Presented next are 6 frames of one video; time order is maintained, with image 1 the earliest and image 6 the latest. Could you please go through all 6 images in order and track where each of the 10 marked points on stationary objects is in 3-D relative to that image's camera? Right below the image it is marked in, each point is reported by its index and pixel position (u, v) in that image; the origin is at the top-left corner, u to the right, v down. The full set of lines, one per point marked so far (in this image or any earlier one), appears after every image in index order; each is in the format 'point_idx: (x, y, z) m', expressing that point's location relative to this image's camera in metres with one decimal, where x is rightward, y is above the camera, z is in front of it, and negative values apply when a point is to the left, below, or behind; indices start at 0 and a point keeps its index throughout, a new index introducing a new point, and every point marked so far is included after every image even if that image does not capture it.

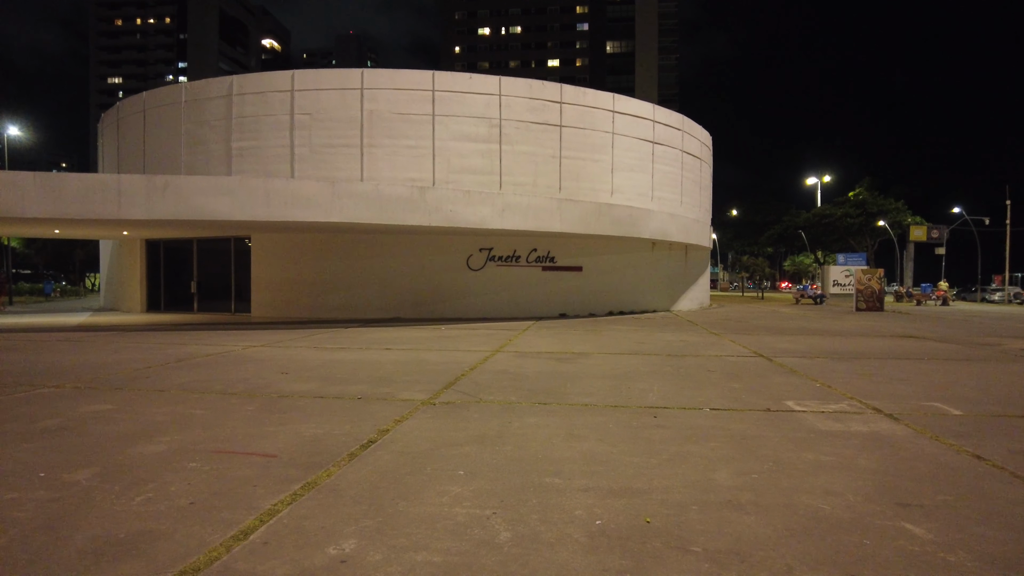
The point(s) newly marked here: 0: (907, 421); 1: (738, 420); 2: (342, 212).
0: (+3.6, -1.2, +6.1) m
1: (+2.0, -1.2, +6.0) m
2: (-4.5, +2.0, +17.3) m
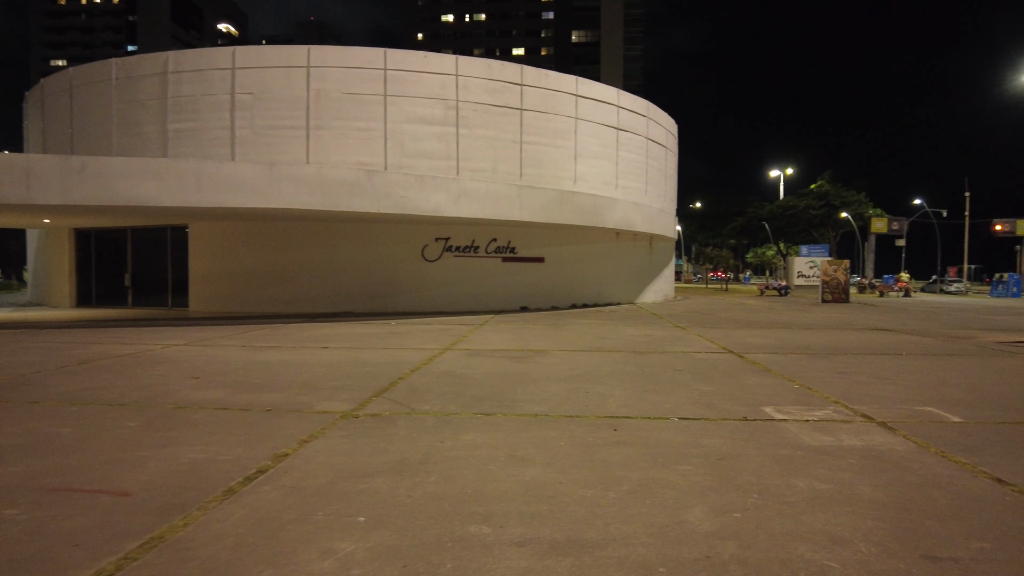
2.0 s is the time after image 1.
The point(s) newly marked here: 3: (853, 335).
0: (+3.1, -1.1, +5.2) m
1: (+1.5, -1.1, +5.1) m
2: (-5.5, +2.2, +16.0) m
3: (+6.9, -0.9, +13.4) m
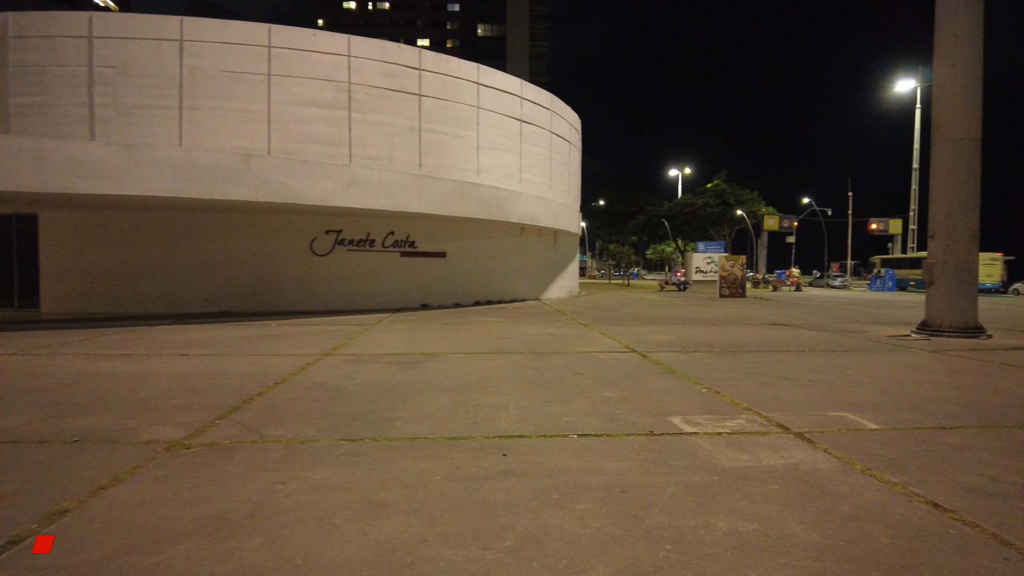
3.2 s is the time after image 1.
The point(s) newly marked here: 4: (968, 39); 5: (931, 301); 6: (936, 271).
0: (+2.2, -1.1, +4.7) m
1: (+0.7, -1.1, +4.4) m
2: (-7.8, +2.2, +14.2) m
3: (+4.8, -0.9, +13.4) m
4: (+8.4, +4.6, +12.2) m
5: (+8.0, -0.3, +12.7) m
6: (+8.0, +0.3, +12.5) m
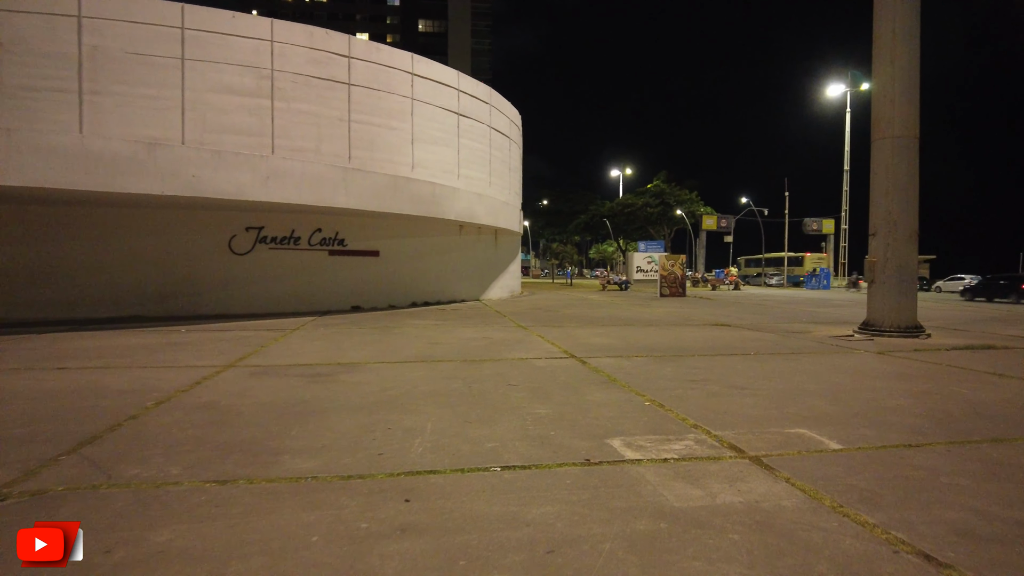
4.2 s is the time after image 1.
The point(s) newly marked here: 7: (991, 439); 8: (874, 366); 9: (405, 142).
0: (+1.7, -1.1, +4.1) m
1: (+0.2, -1.1, +3.6) m
2: (-9.2, +2.2, +12.7) m
3: (+3.6, -0.9, +12.9) m
4: (+7.2, +4.6, +12.1) m
5: (+6.8, -0.3, +12.5) m
6: (+6.8, +0.3, +12.3) m
7: (+3.5, -1.1, +4.9) m
8: (+4.5, -1.0, +8.3) m
9: (-3.1, +4.3, +19.5) m
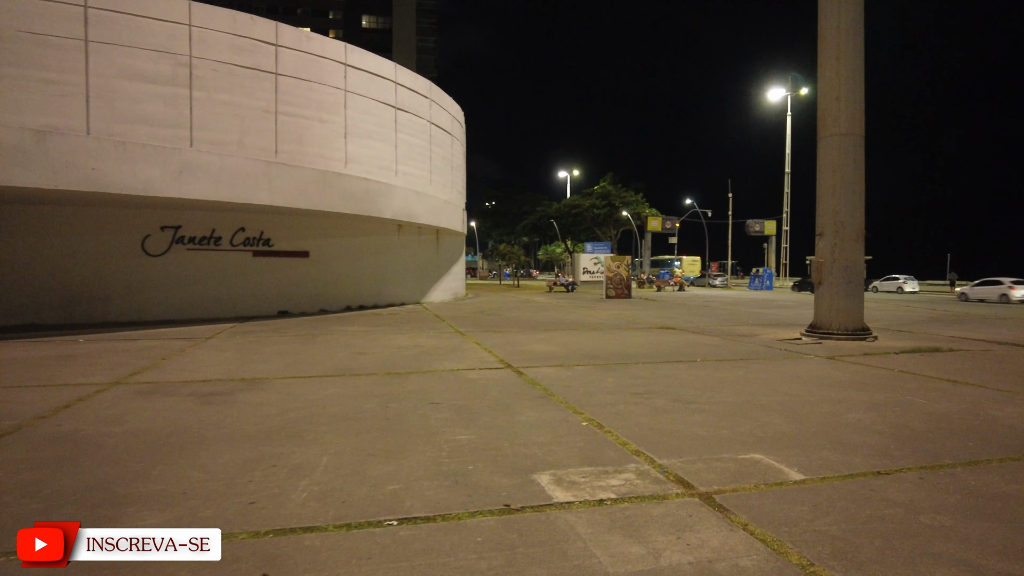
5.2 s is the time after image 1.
0: (+1.2, -1.2, +3.4) m
1: (-0.3, -1.2, +2.8) m
2: (-10.3, +2.1, +11.1) m
3: (+2.4, -0.9, +12.3) m
4: (+6.0, +4.6, +11.8) m
5: (+5.6, -0.3, +12.2) m
6: (+5.6, +0.3, +12.0) m
7: (+2.9, -1.1, +4.3) m
8: (+3.7, -1.0, +7.8) m
9: (-4.8, +4.2, +18.4) m
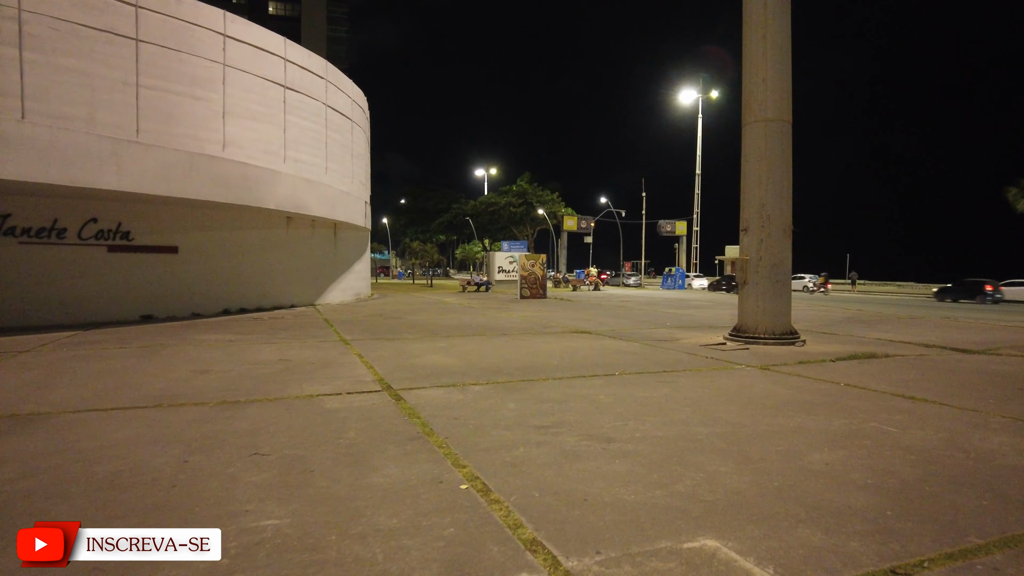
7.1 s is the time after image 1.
0: (+0.6, -1.2, +1.9) m
1: (-0.8, -1.2, +1.2) m
2: (-11.8, +2.1, +8.2) m
3: (+0.7, -0.9, +10.9) m
4: (+4.3, +4.6, +10.8) m
5: (+3.9, -0.3, +11.2) m
6: (+3.9, +0.3, +11.0) m
7: (+2.2, -1.1, +3.0) m
8: (+2.5, -1.0, +6.6) m
9: (-7.3, +4.2, +16.0) m
